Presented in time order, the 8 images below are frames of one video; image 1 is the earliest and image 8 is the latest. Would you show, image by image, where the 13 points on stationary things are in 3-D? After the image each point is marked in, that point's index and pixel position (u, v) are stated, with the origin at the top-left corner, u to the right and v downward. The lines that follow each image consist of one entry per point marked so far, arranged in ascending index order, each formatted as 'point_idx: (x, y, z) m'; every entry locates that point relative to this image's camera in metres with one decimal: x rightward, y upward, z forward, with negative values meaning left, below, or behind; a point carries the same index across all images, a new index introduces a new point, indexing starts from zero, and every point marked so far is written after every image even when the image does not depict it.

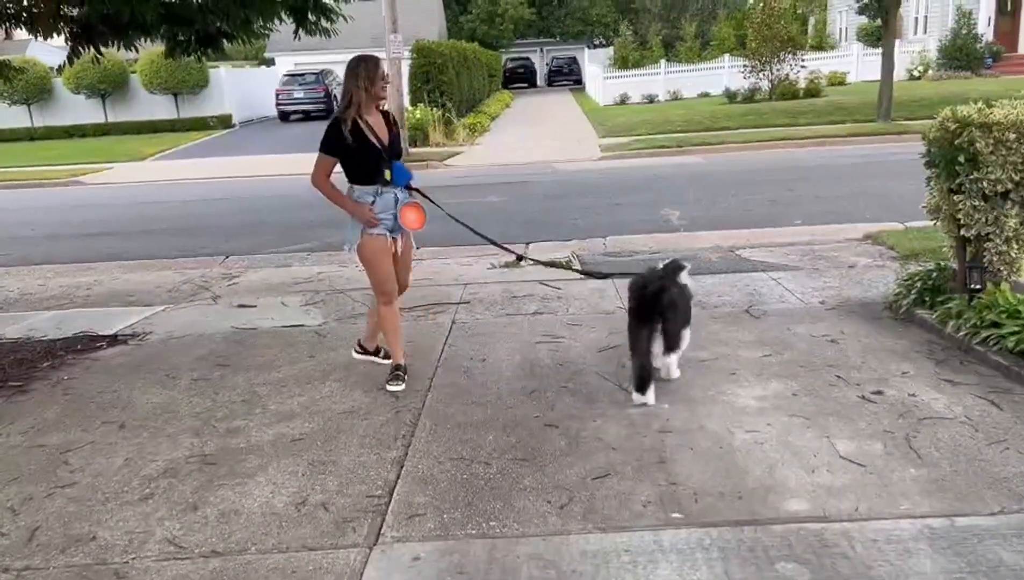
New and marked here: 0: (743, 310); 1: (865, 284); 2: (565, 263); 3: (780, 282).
0: (+1.6, -0.1, +5.7) m
1: (+2.6, 0.0, +6.2) m
2: (+0.5, +0.3, +7.7) m
3: (+2.1, +0.1, +6.5) m
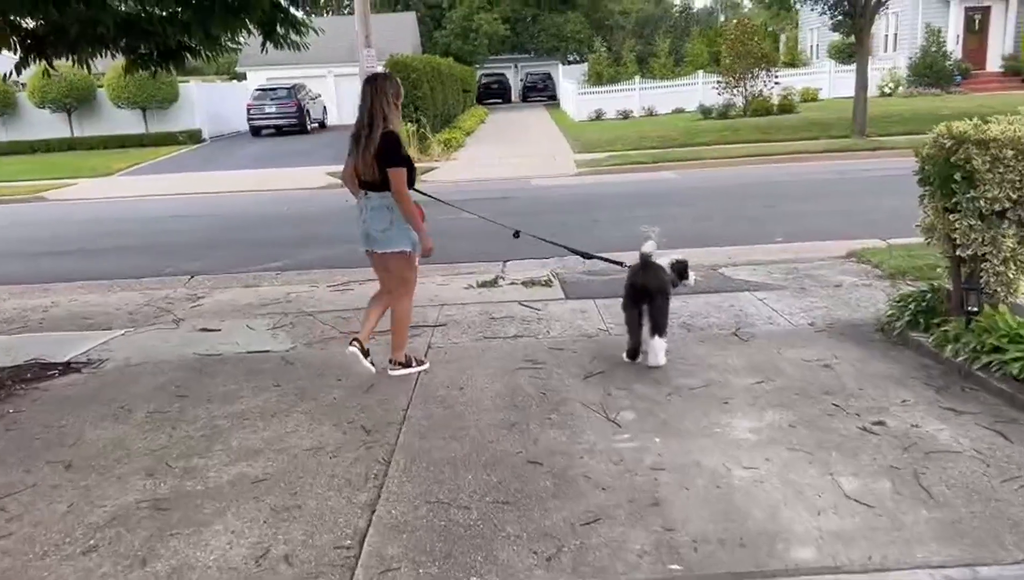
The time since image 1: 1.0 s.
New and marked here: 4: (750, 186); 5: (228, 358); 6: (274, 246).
0: (+1.4, -0.3, +5.5) m
1: (+2.5, -0.1, +6.0) m
2: (+0.3, +0.1, +7.5) m
3: (+1.9, -0.1, +6.3) m
4: (+3.7, +1.6, +13.0) m
5: (-1.9, -0.5, +5.6) m
6: (-3.0, +0.6, +10.6) m
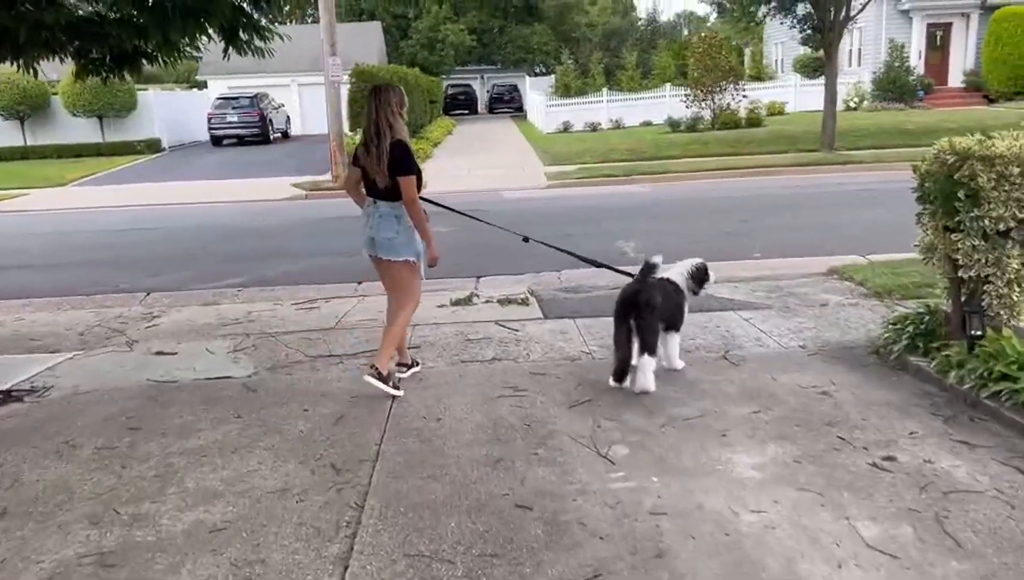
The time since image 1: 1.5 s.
0: (+1.3, -0.4, +5.3) m
1: (+2.3, -0.2, +5.8) m
2: (+0.1, -0.1, +7.2) m
3: (+1.7, -0.2, +6.1) m
4: (+3.2, +1.4, +12.9) m
5: (-2.0, -0.6, +5.2) m
6: (-3.4, +0.4, +10.2) m
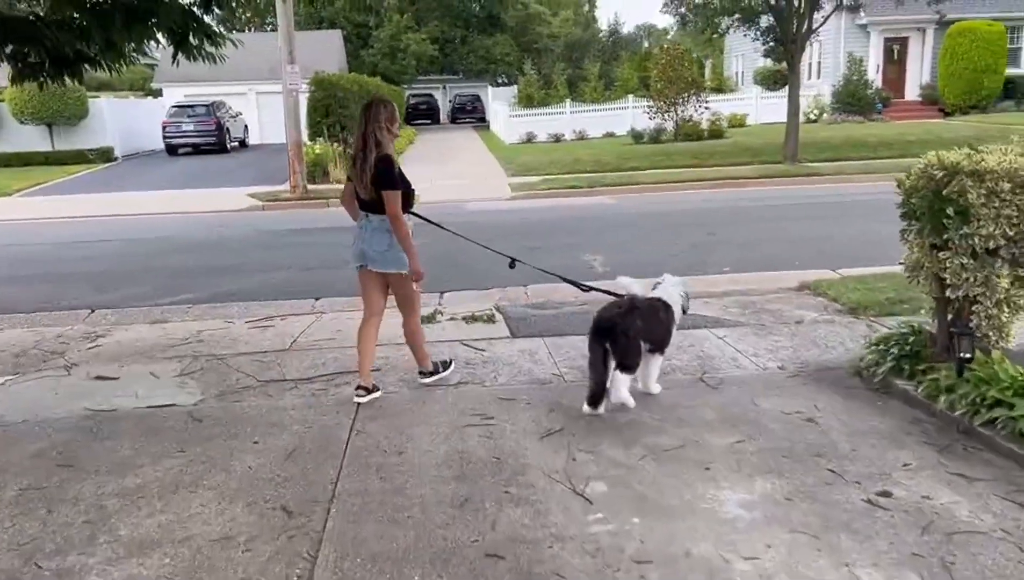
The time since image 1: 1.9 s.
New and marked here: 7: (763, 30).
0: (+1.1, -0.5, +5.0) m
1: (+2.1, -0.4, +5.6) m
2: (-0.2, -0.2, +6.9) m
3: (+1.5, -0.4, +5.9) m
4: (+2.7, +1.2, +12.7) m
5: (-2.2, -0.7, +4.8) m
6: (-3.8, +0.2, +9.7) m
7: (+5.2, +5.4, +17.6) m
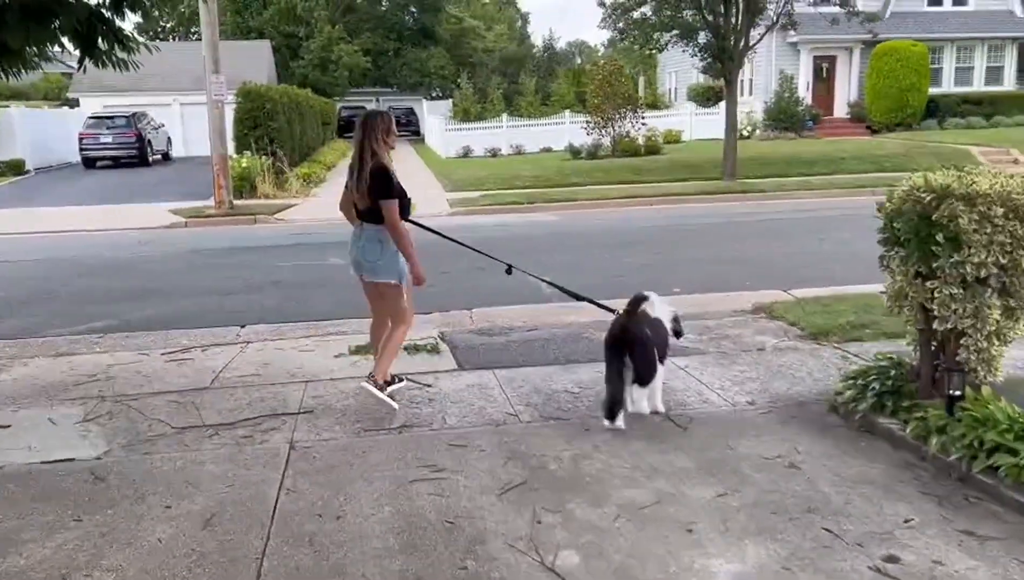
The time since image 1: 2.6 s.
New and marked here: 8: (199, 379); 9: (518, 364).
0: (+0.8, -0.7, +4.6) m
1: (+1.8, -0.5, +5.3) m
2: (-0.6, -0.4, +6.4) m
3: (+1.2, -0.5, +5.5) m
4: (+1.8, +0.9, +12.5) m
5: (-2.4, -0.9, +4.1) m
6: (-4.4, -0.1, +9.0) m
7: (+3.9, +5.1, +17.5) m
8: (-2.2, -0.6, +5.8) m
9: (0.0, -0.5, +5.8) m
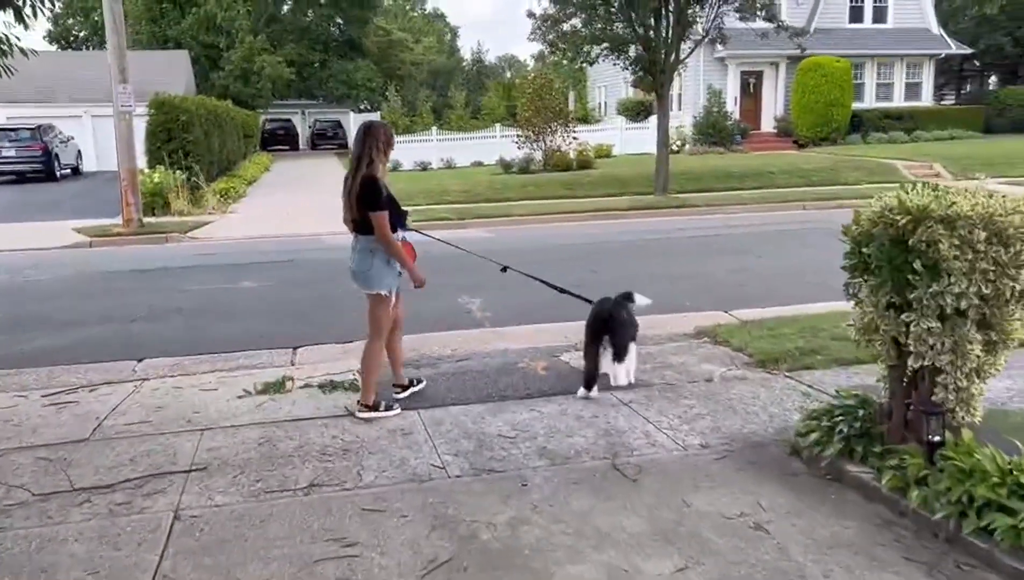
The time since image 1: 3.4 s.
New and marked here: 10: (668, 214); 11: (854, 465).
0: (+0.5, -0.9, +4.1) m
1: (+1.3, -0.7, +4.8) m
2: (-1.1, -0.6, +5.7) m
3: (+0.7, -0.7, +5.0) m
4: (+0.8, +0.6, +12.0) m
5: (-2.8, -1.1, +3.3) m
6: (-5.1, -0.4, +8.0) m
7: (+2.4, +4.8, +17.3) m
8: (-2.6, -0.8, +5.0) m
9: (-0.4, -0.7, +5.3) m
10: (+2.9, +1.4, +15.4) m
11: (+1.5, -0.8, +3.7) m
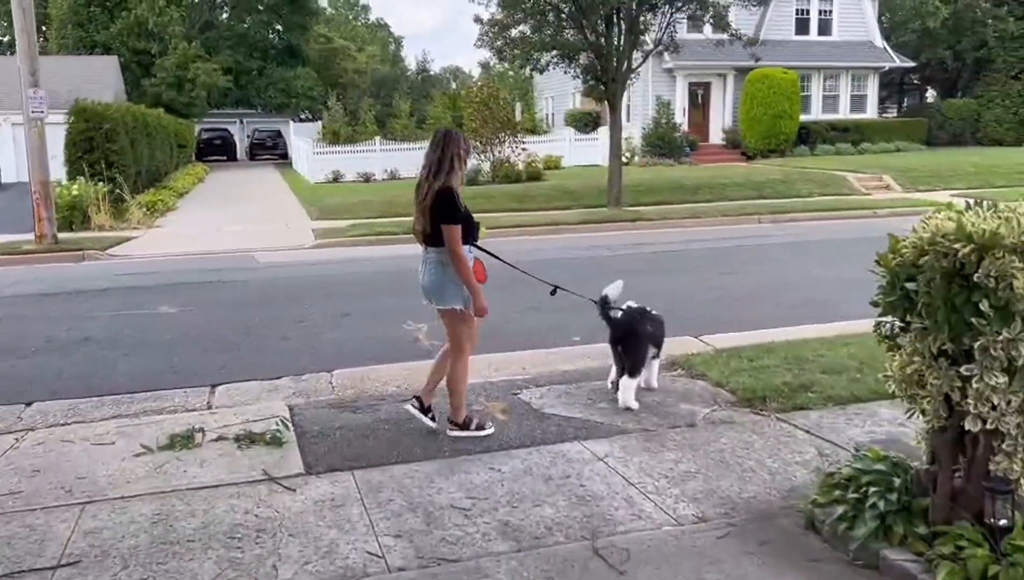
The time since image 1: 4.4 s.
0: (+0.3, -1.0, +3.3) m
1: (+1.1, -0.9, +4.1) m
2: (-1.4, -0.8, +4.9) m
3: (+0.5, -0.9, +4.2) m
4: (+0.1, +0.4, +11.3) m
5: (-2.9, -1.3, +2.4) m
6: (-5.5, -0.7, +6.9) m
7: (+1.4, +4.4, +16.7) m
8: (-2.8, -1.0, +4.0) m
9: (-0.7, -0.9, +4.4) m
10: (+2.0, +1.1, +14.8) m
11: (+1.4, -0.9, +3.0) m
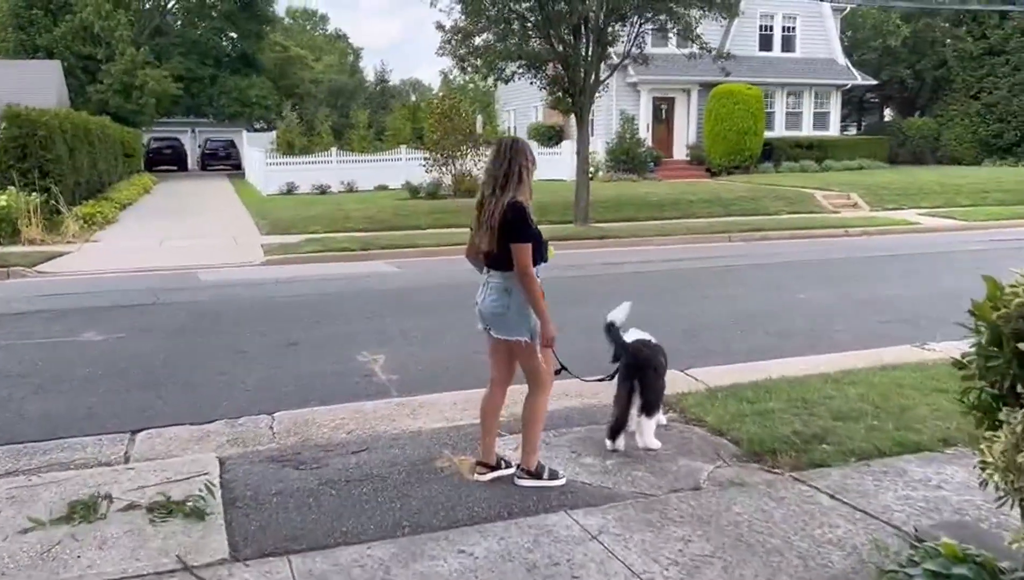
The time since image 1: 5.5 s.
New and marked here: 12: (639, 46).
0: (+0.2, -1.2, +2.6) m
1: (+1.0, -1.0, +3.4) m
2: (-1.5, -1.0, +4.0) m
3: (+0.4, -1.1, +3.5) m
4: (-0.3, +0.1, +10.5) m
5: (-2.9, -1.4, +1.4) m
6: (-5.7, -0.9, +5.8) m
7: (+0.7, +4.0, +16.1) m
8: (-2.9, -1.2, +3.1) m
9: (-0.8, -1.1, +3.6) m
10: (+1.3, +0.8, +14.1) m
11: (+1.3, -1.1, +2.3) m
12: (+2.5, +4.9, +16.7) m
